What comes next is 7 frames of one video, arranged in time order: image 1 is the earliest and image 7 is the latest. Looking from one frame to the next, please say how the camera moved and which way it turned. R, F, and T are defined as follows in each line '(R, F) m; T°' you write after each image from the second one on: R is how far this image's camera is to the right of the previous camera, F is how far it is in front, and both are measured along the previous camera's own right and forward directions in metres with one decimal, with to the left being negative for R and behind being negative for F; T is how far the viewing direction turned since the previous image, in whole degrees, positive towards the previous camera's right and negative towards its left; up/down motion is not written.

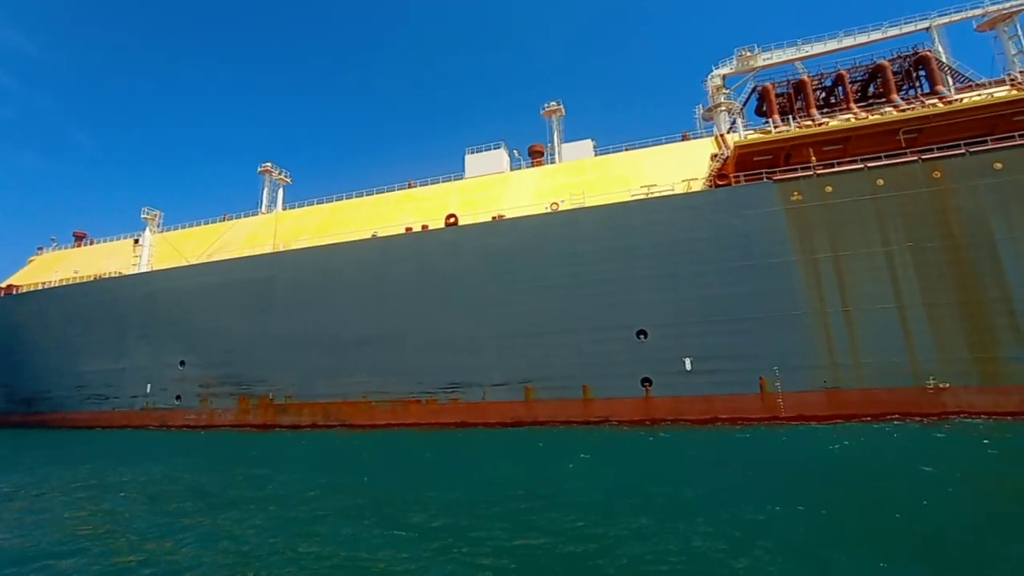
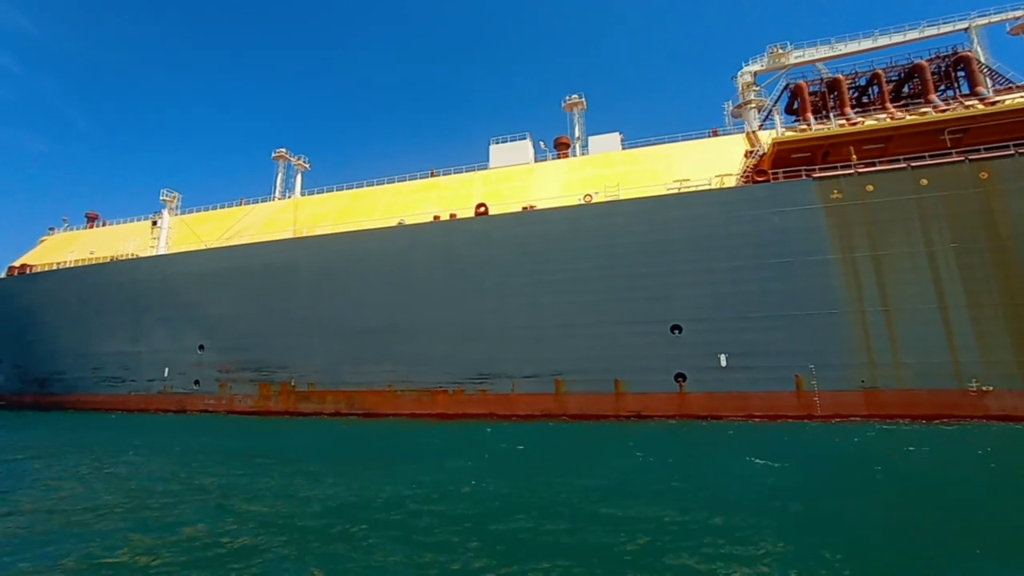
(-0.8, +0.1) m; 0°
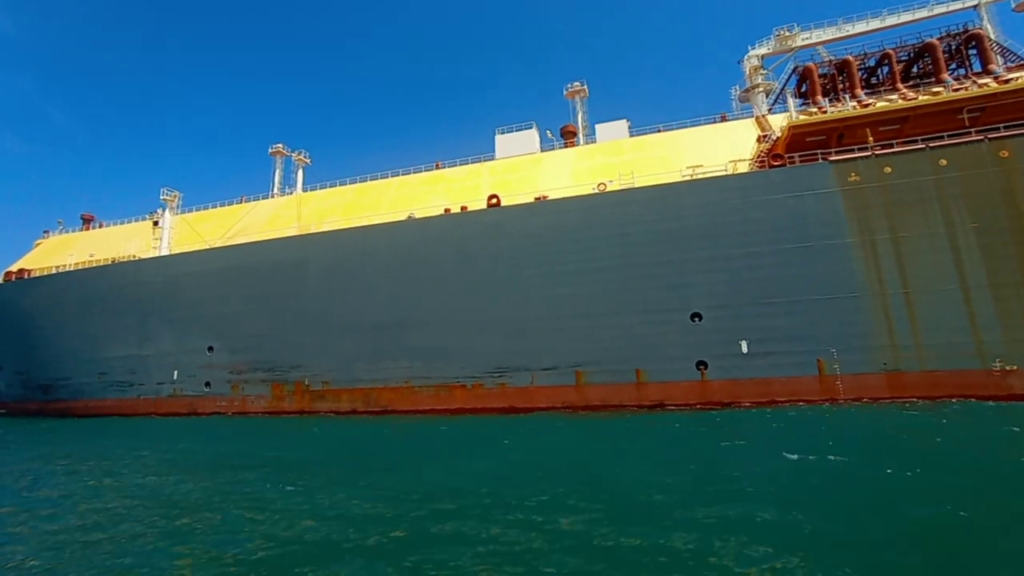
(-0.5, +0.1) m; +1°
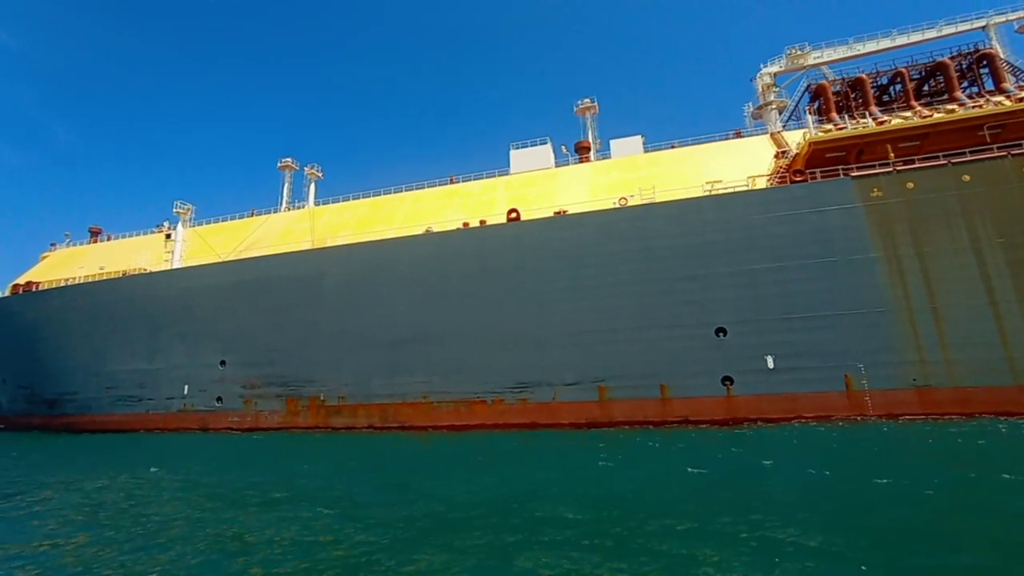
(-0.6, +0.1) m; 0°
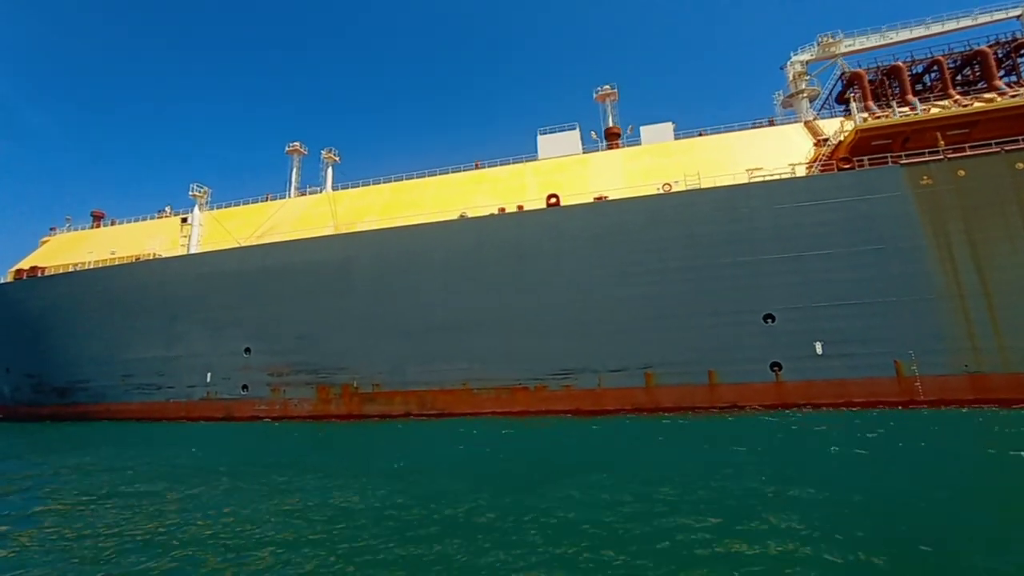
(-1.3, +0.2) m; +2°
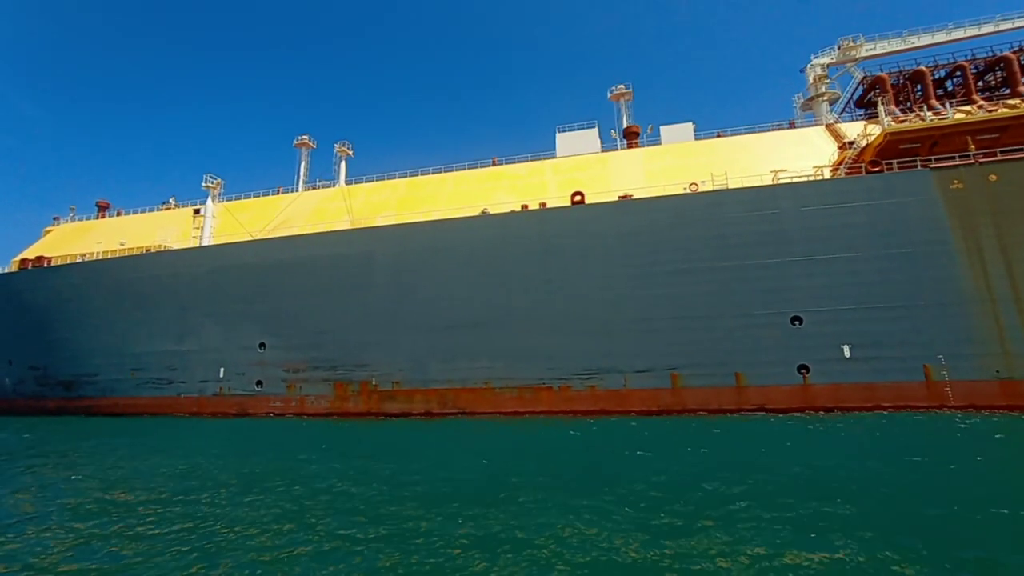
(-0.7, +0.1) m; +1°
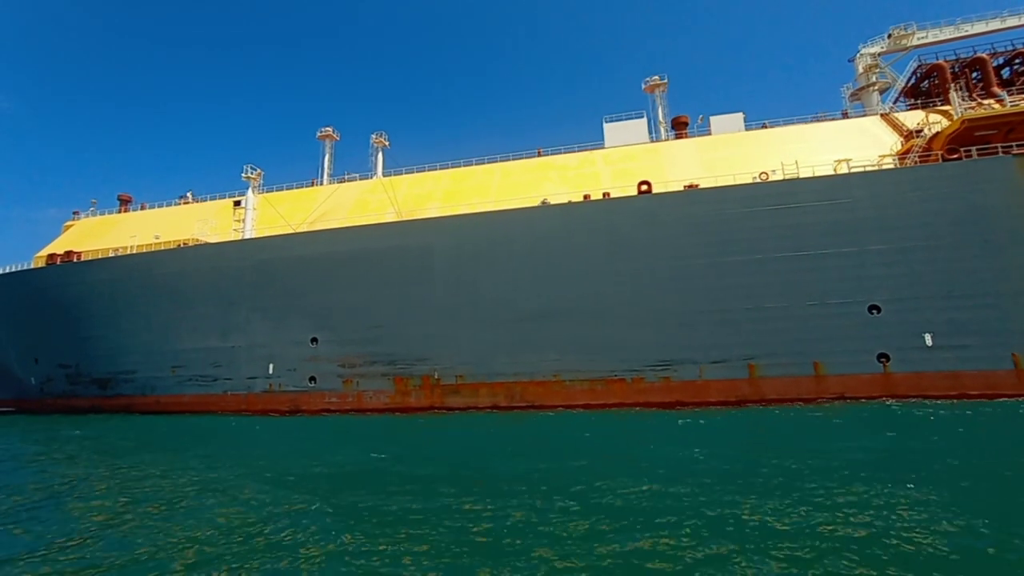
(-1.8, +0.2) m; +1°
